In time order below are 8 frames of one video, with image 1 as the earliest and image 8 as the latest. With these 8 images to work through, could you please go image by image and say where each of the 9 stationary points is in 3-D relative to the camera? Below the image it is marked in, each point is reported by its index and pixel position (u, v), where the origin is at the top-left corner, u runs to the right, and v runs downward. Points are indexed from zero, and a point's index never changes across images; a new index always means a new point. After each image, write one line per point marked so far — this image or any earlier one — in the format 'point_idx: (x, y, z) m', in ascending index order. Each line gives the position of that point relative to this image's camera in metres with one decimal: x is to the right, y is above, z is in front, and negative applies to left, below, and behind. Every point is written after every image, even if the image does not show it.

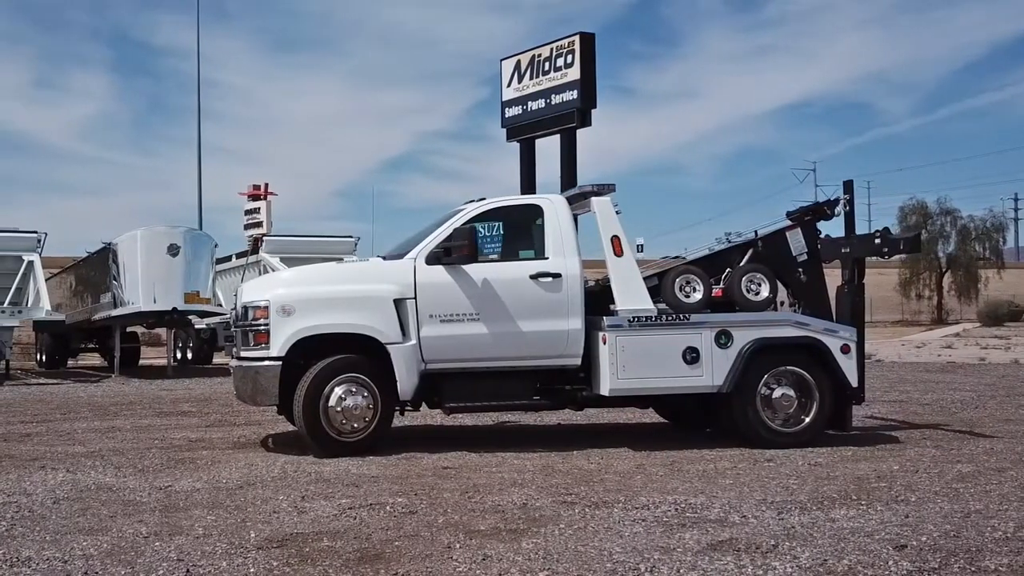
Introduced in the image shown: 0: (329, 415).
0: (-1.6, -1.1, +9.1) m
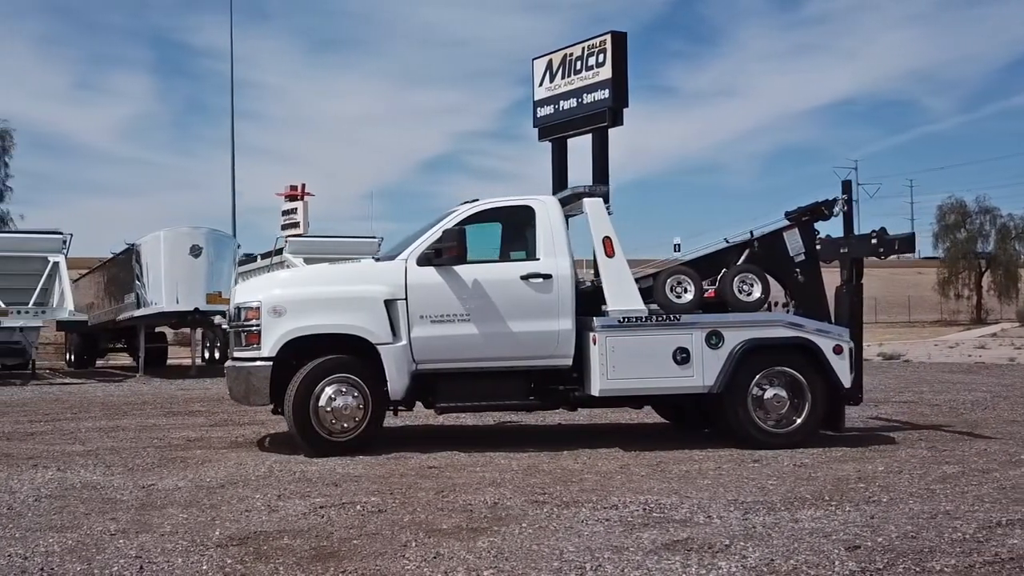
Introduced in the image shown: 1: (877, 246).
0: (-1.7, -1.1, +9.2) m
1: (+3.6, +0.4, +10.7) m
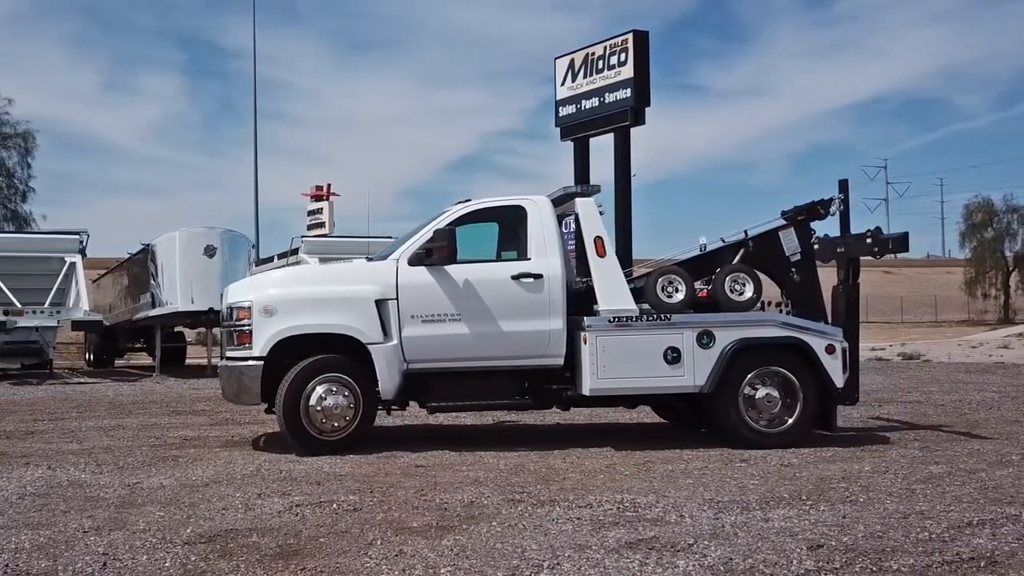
0: (-1.8, -1.1, +9.2) m
1: (+3.6, +0.4, +10.6) m
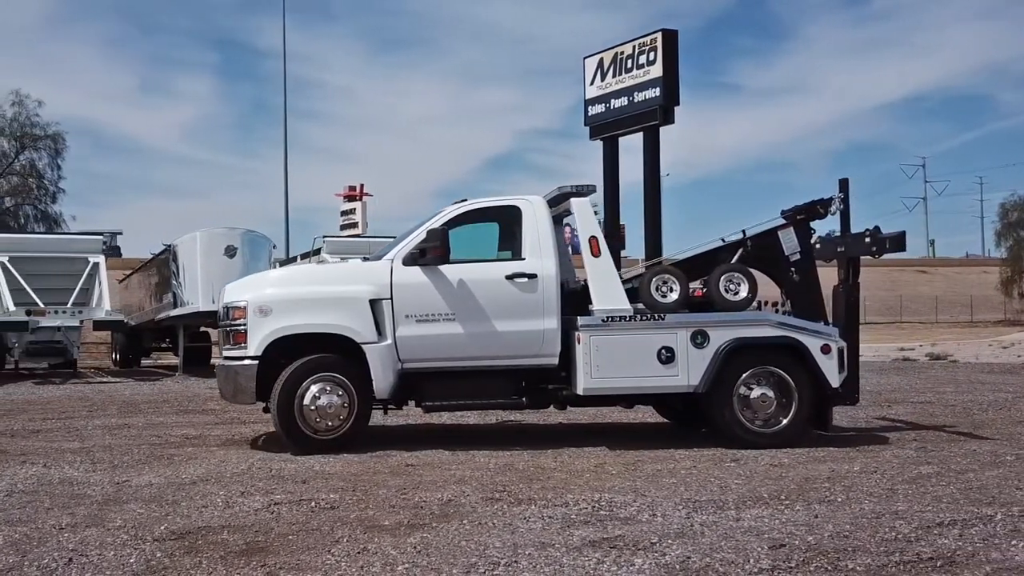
0: (-1.8, -1.1, +9.3) m
1: (+3.5, +0.4, +10.6) m
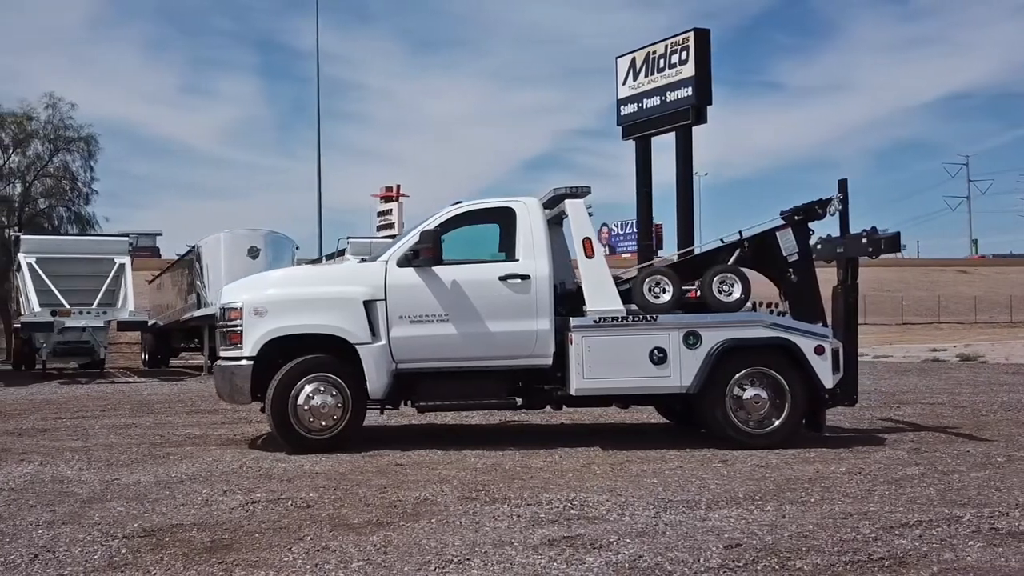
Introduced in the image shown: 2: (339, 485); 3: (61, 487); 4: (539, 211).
0: (-1.9, -1.1, +9.4) m
1: (+3.5, +0.4, +10.5) m
2: (-1.1, -1.3, +7.0) m
3: (-2.9, -1.3, +7.0) m
4: (+0.3, +0.7, +10.0) m
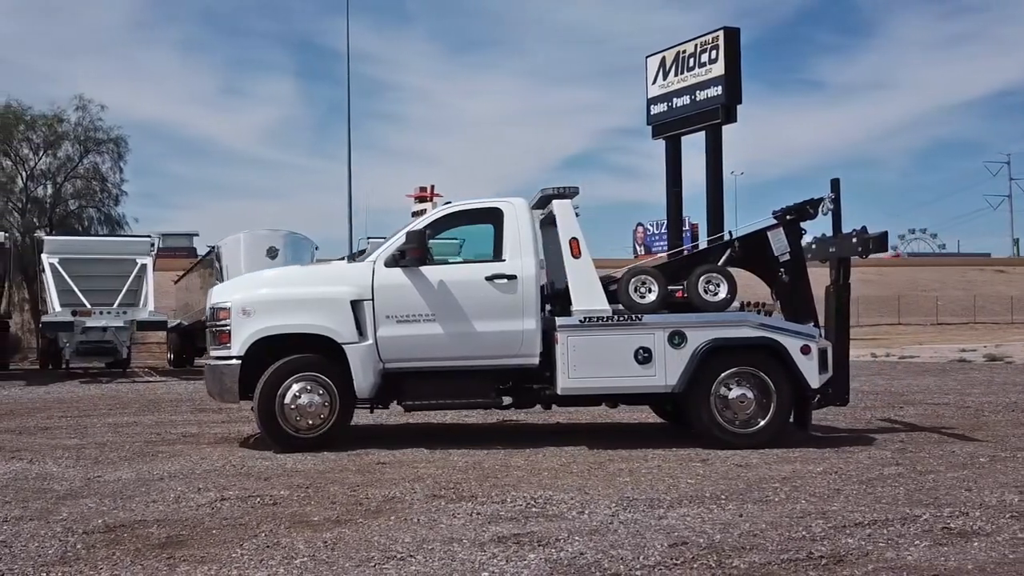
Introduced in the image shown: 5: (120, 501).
0: (-2.0, -1.1, +9.5) m
1: (+3.4, +0.4, +10.5) m
2: (-1.3, -1.3, +7.1) m
3: (-3.1, -1.3, +7.1) m
4: (+0.1, +0.7, +10.0) m
5: (-2.3, -1.3, +6.3) m
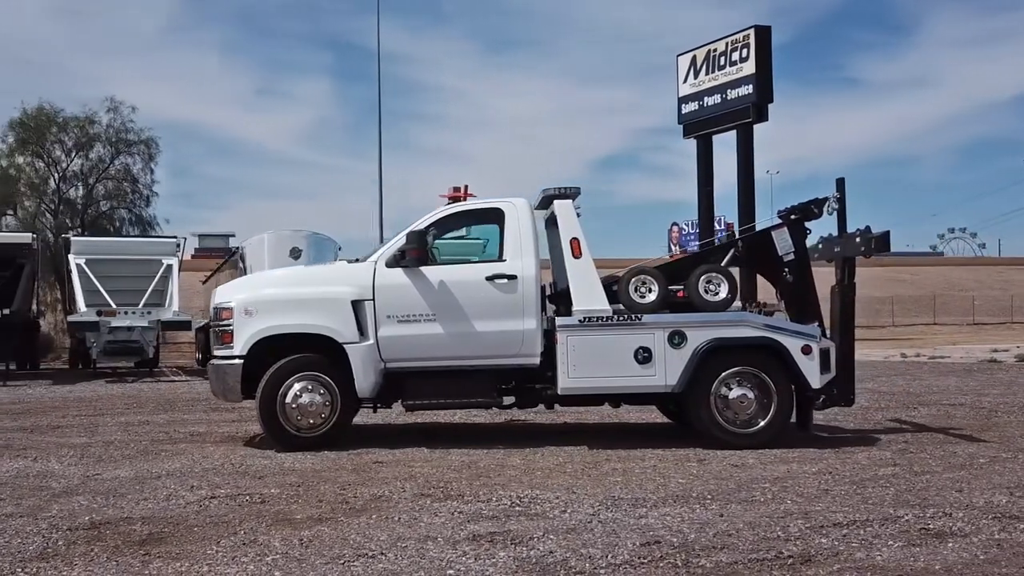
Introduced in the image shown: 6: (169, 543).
0: (-2.0, -1.1, +9.6) m
1: (+3.4, +0.4, +10.5) m
2: (-1.4, -1.3, +7.2) m
3: (-3.2, -1.3, +7.2) m
4: (+0.1, +0.7, +10.0) m
5: (-2.4, -1.3, +6.4) m
6: (-1.6, -1.2, +4.8) m
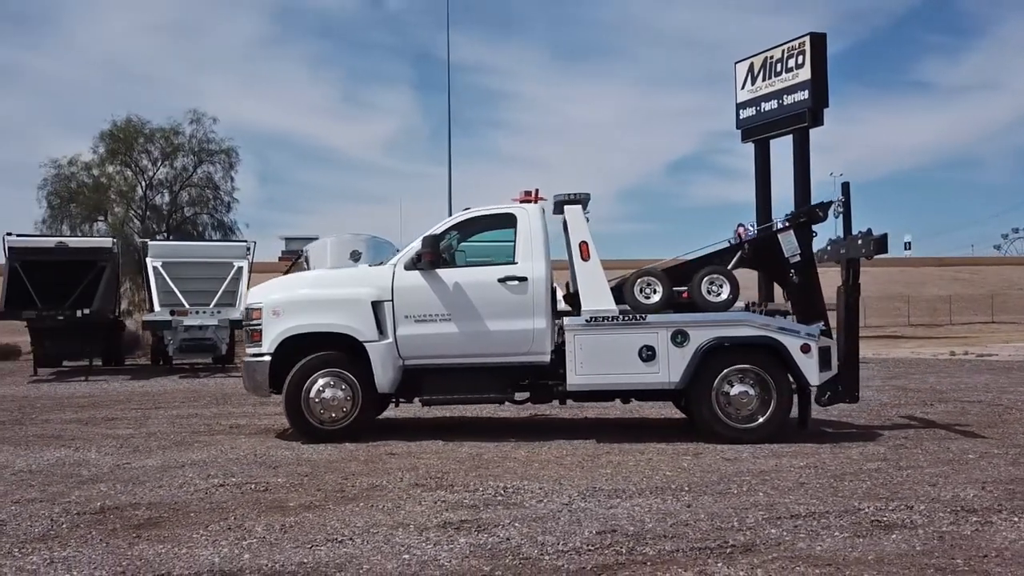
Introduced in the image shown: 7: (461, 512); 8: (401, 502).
0: (-1.9, -1.1, +10.1) m
1: (+3.5, +0.4, +10.7) m
2: (-1.4, -1.3, +7.7) m
3: (-3.2, -1.3, +7.8) m
4: (+0.3, +0.7, +10.4) m
5: (-2.5, -1.3, +6.9) m
6: (-1.7, -1.2, +5.3) m
7: (-0.3, -1.2, +5.7) m
8: (-0.6, -1.2, +6.1) m
